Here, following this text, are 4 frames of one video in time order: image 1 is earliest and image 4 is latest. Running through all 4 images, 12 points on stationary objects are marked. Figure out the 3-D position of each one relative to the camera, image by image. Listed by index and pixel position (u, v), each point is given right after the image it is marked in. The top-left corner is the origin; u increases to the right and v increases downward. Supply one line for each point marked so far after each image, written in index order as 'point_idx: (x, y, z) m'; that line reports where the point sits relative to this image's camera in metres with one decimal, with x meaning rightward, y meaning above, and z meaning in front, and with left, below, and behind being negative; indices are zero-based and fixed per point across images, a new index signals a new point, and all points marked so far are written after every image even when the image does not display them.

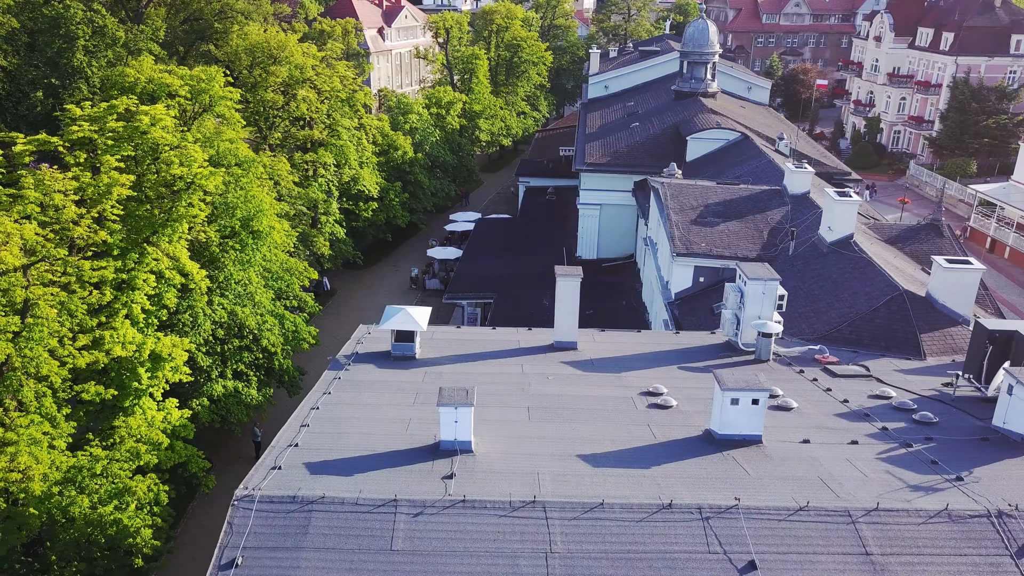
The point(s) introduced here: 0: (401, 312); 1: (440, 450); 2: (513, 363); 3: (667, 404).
0: (-2.5, -0.5, +18.1) m
1: (-1.1, -2.5, +12.6) m
2: (0.0, -1.7, +18.1) m
3: (+2.9, -2.2, +15.2) m
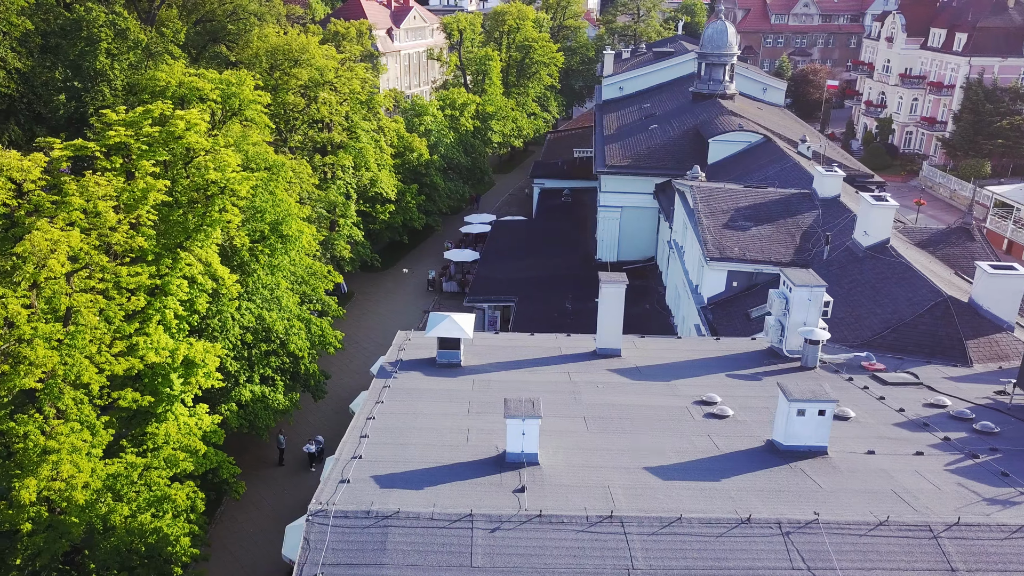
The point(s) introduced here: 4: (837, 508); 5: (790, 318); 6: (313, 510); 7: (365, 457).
0: (-1.4, -0.7, +17.9) m
1: (-0.1, -2.7, +12.4) m
2: (+1.0, -1.8, +17.9) m
3: (+3.9, -2.3, +15.1) m
4: (+4.5, -3.1, +11.3) m
5: (+6.5, -0.7, +19.0) m
6: (-2.6, -2.9, +10.7) m
7: (-2.3, -2.6, +12.5) m
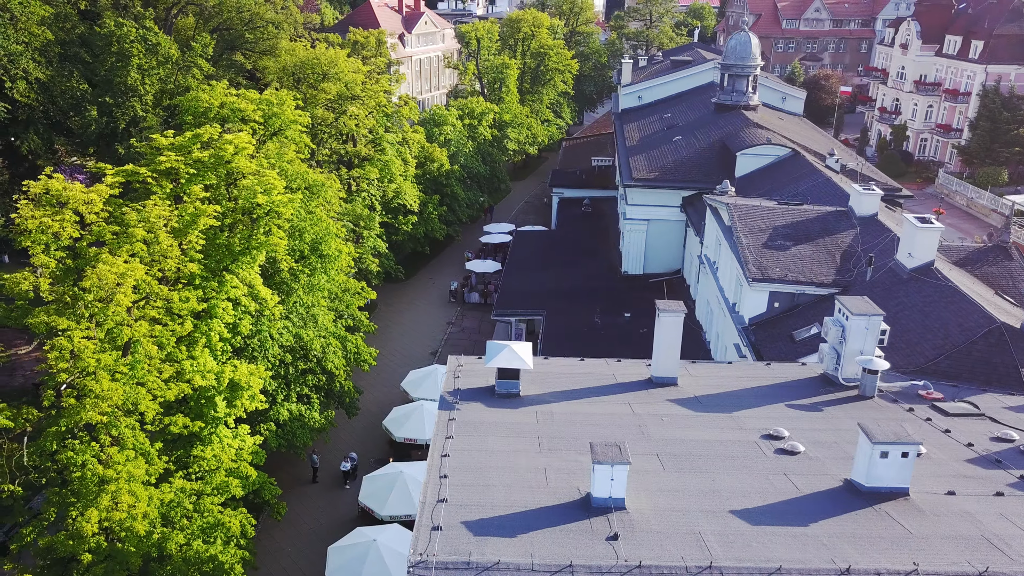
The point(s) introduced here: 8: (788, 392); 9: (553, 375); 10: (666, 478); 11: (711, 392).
0: (-0.1, -1.4, +17.9) m
1: (+1.2, -3.3, +12.4) m
2: (+2.4, -2.5, +17.9) m
3: (+5.2, -3.0, +15.1) m
4: (+5.8, -3.7, +11.3) m
5: (+7.8, -1.4, +19.0) m
6: (-1.3, -3.6, +10.7) m
7: (-0.9, -3.3, +12.5) m
8: (+6.4, -2.4, +19.0) m
9: (+1.0, -2.1, +19.4) m
10: (+2.6, -3.2, +13.8) m
11: (+4.6, -2.4, +18.9) m
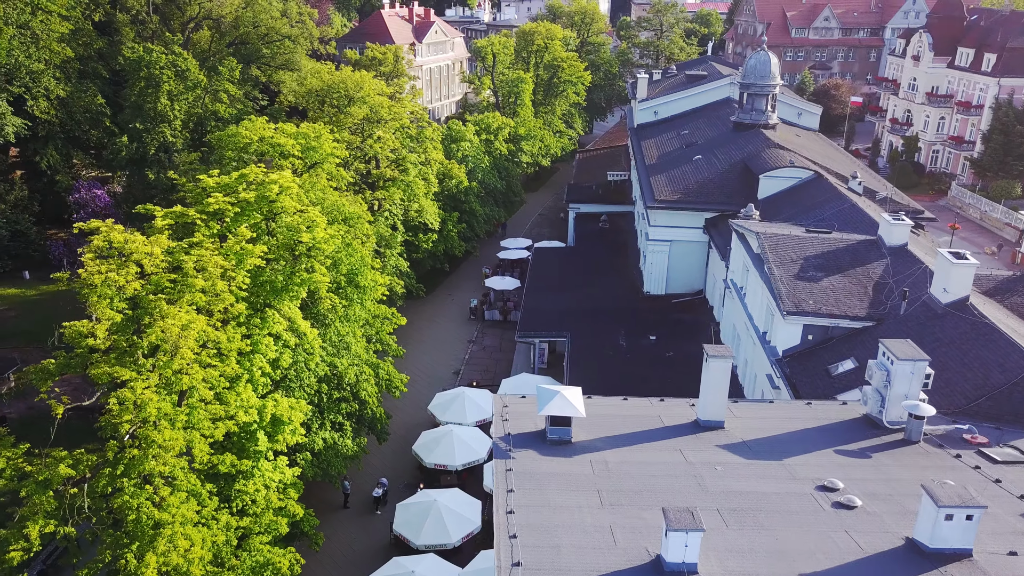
0: (+1.0, -2.4, +18.1) m
1: (+2.4, -4.4, +12.6) m
2: (+3.5, -3.6, +18.1) m
3: (+6.4, -4.0, +15.3) m
4: (+7.0, -4.8, +11.5) m
5: (+9.0, -2.4, +19.2) m
6: (-0.2, -4.7, +10.9) m
7: (+0.2, -4.3, +12.8) m
8: (+7.6, -3.5, +19.2) m
9: (+2.1, -3.1, +19.6) m
10: (+3.7, -4.3, +14.0) m
11: (+5.8, -3.5, +19.1) m
